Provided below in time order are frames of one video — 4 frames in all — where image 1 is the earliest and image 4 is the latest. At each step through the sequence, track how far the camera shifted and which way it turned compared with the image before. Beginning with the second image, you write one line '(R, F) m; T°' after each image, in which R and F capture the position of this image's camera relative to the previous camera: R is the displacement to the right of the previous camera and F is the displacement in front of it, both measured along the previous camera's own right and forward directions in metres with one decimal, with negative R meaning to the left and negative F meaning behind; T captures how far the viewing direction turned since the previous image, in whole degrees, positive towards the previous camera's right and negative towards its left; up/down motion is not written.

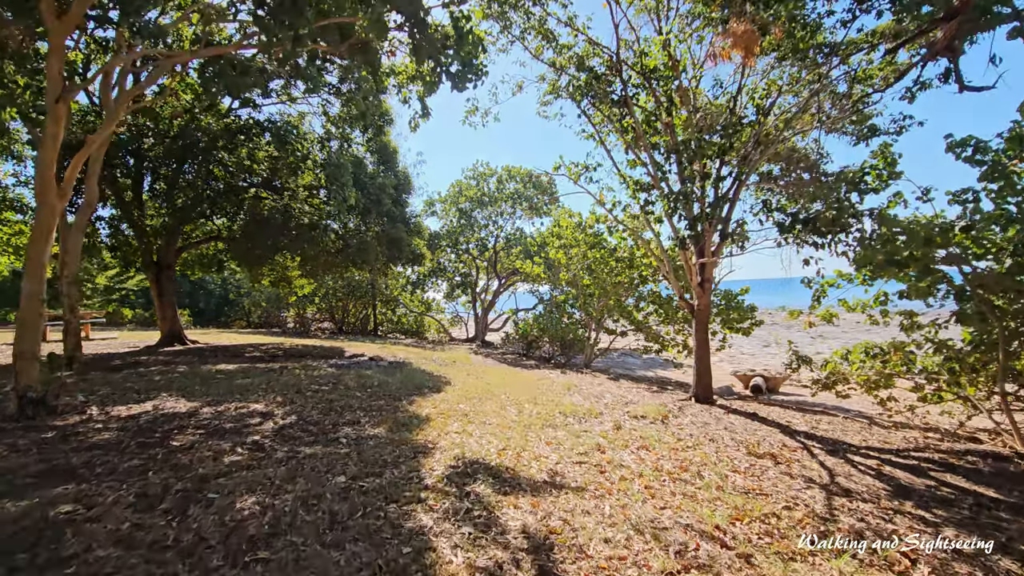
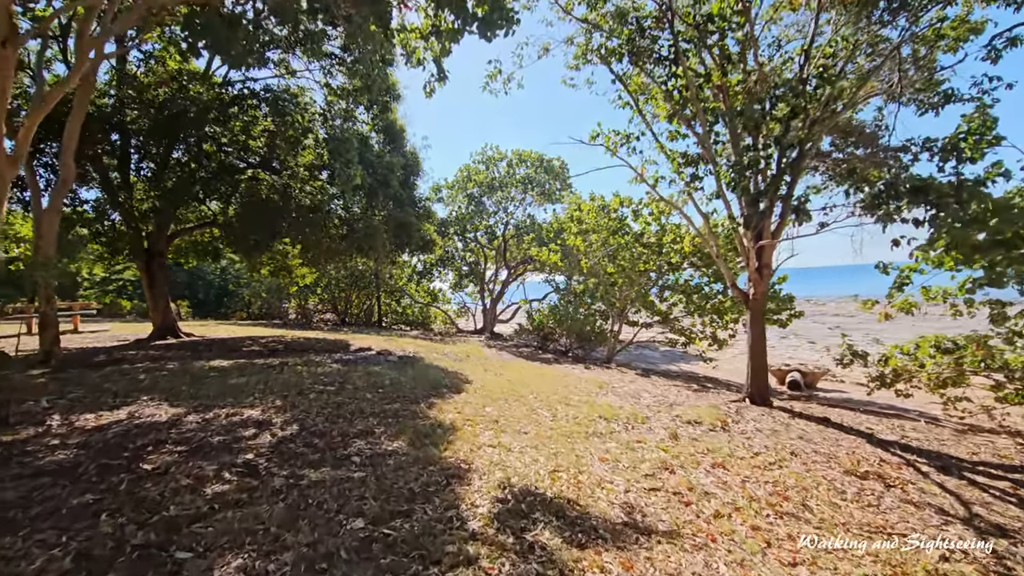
(-0.4, +0.9) m; 0°
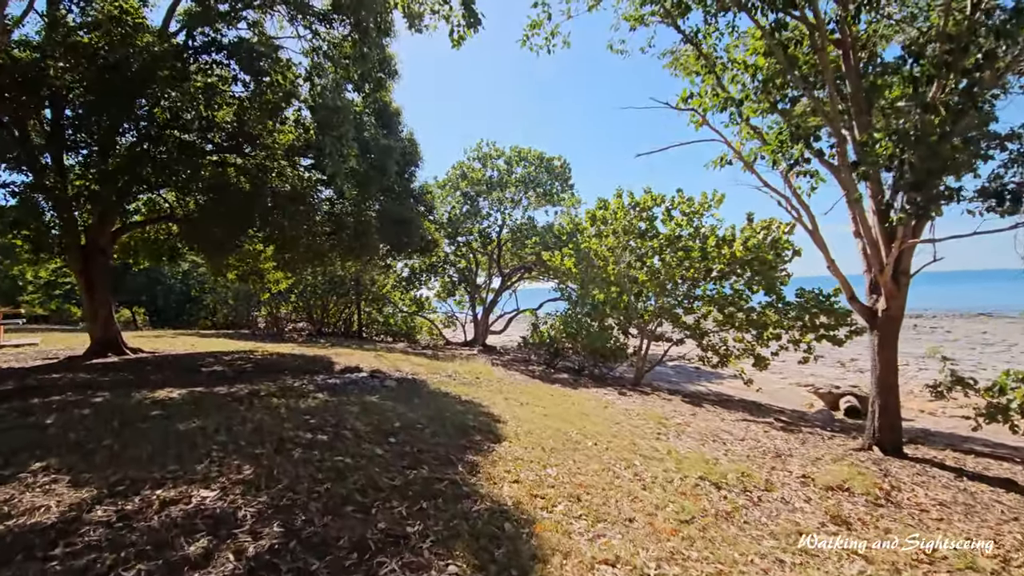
(-0.8, +1.7) m; +3°
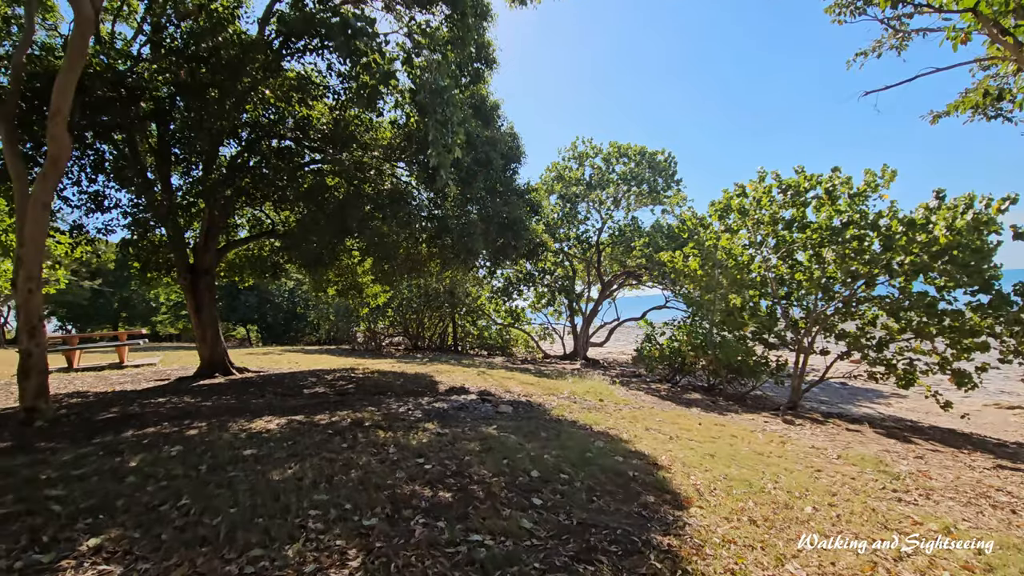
(-0.6, +1.2) m; -9°
